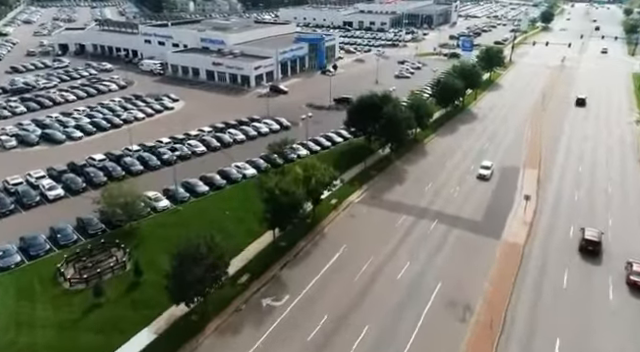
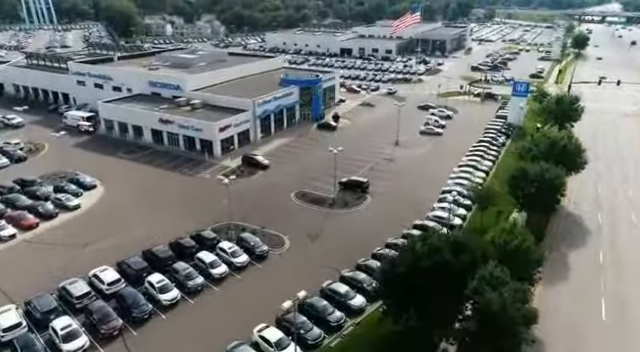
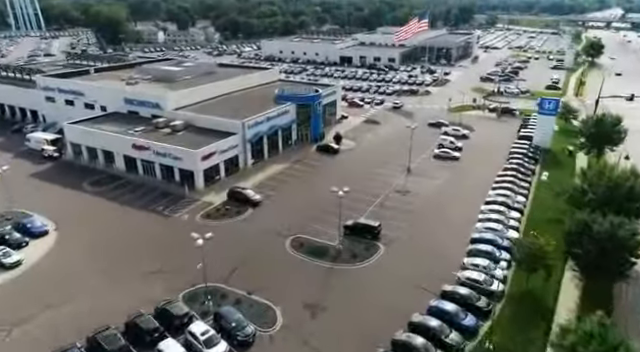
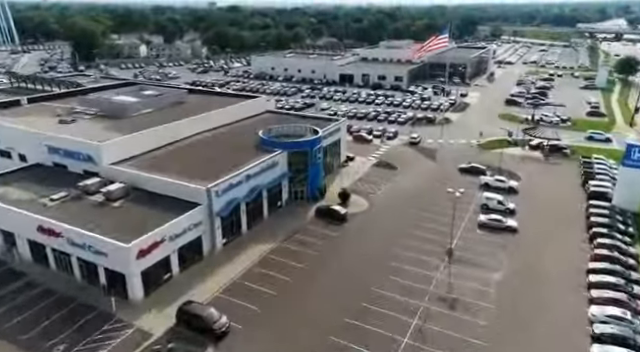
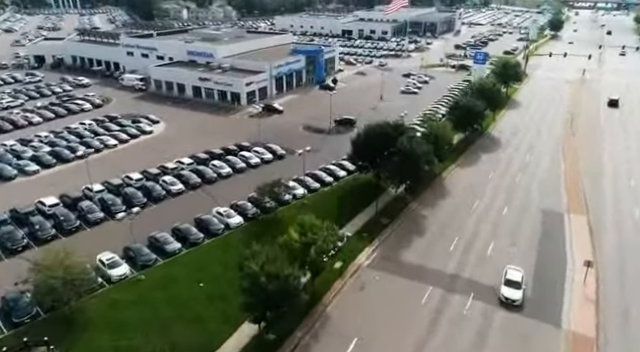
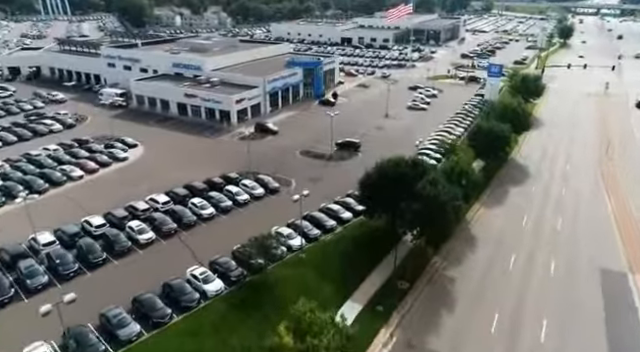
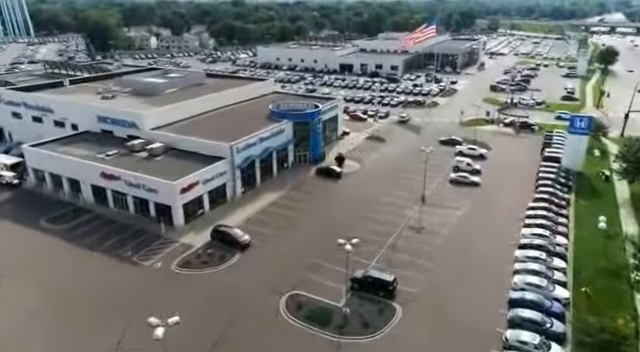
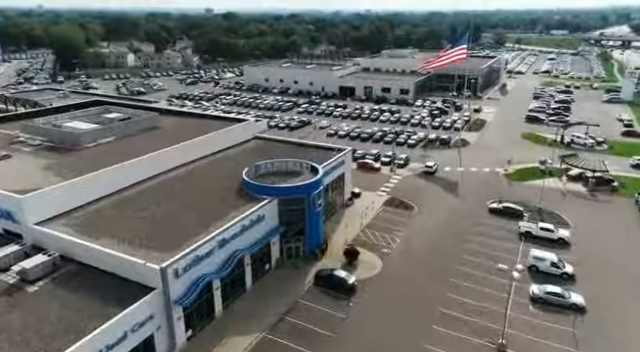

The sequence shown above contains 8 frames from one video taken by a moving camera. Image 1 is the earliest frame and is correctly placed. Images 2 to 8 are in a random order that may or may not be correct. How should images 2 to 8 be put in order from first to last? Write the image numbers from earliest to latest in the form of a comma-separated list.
5, 6, 2, 3, 7, 4, 8
